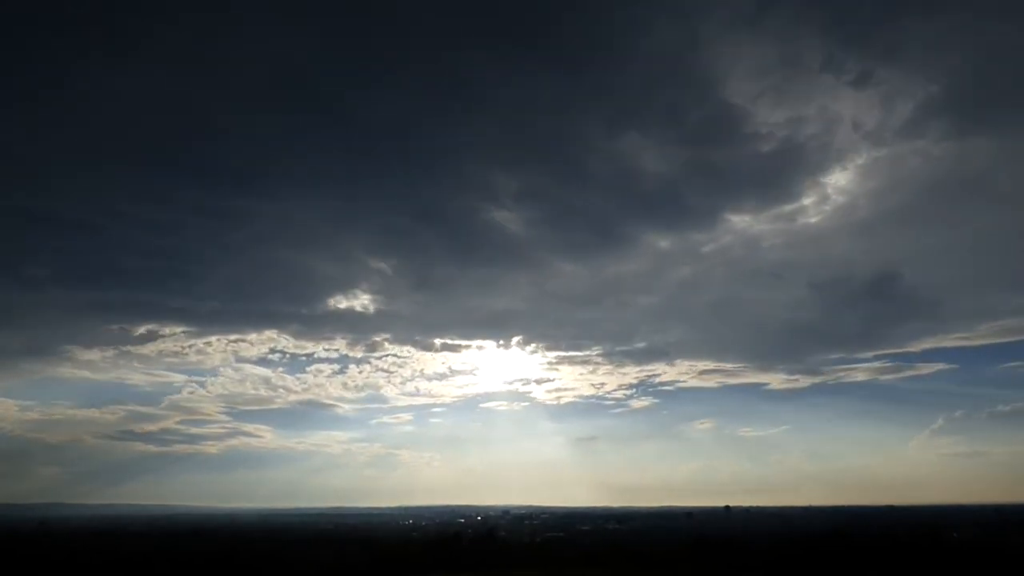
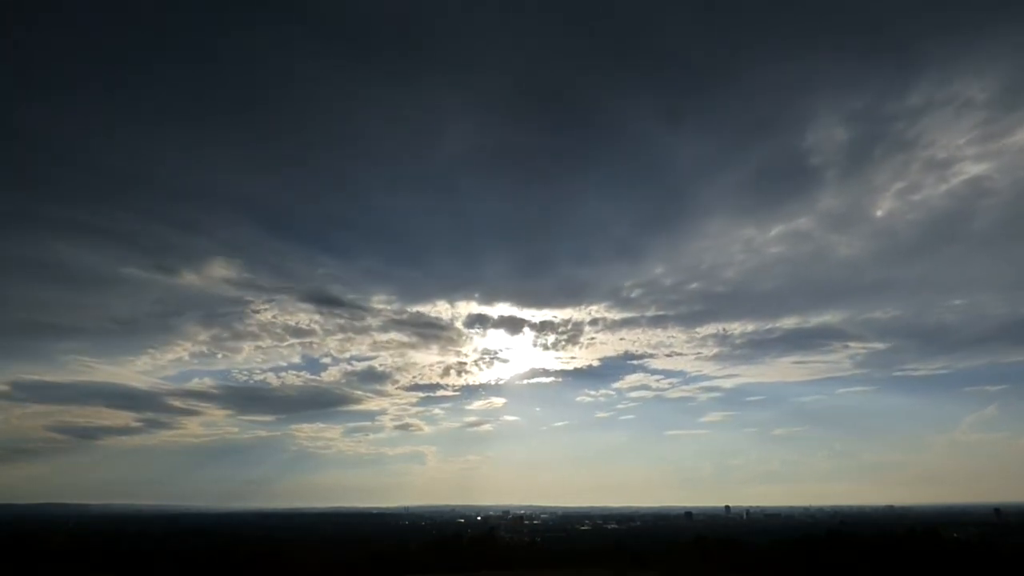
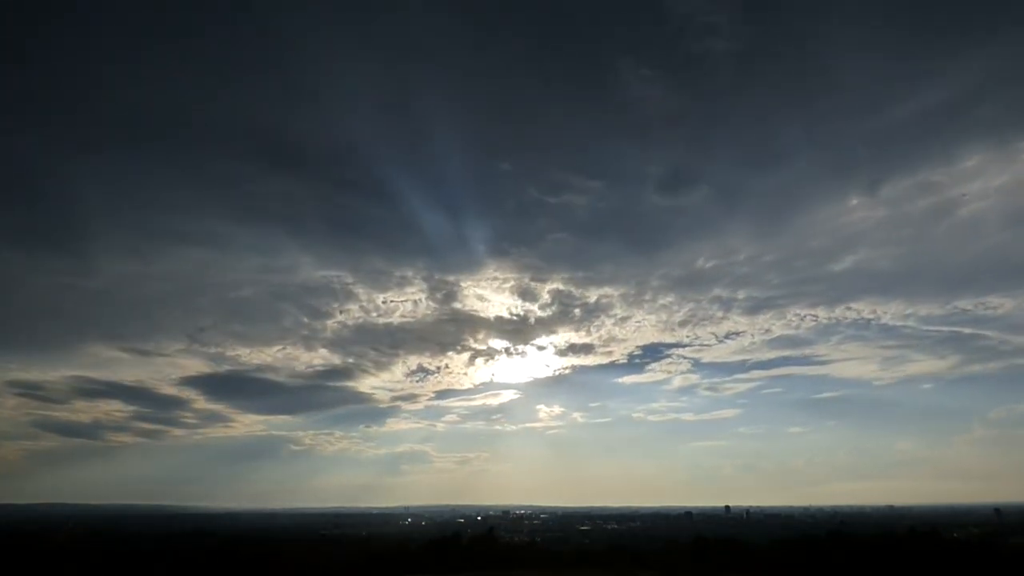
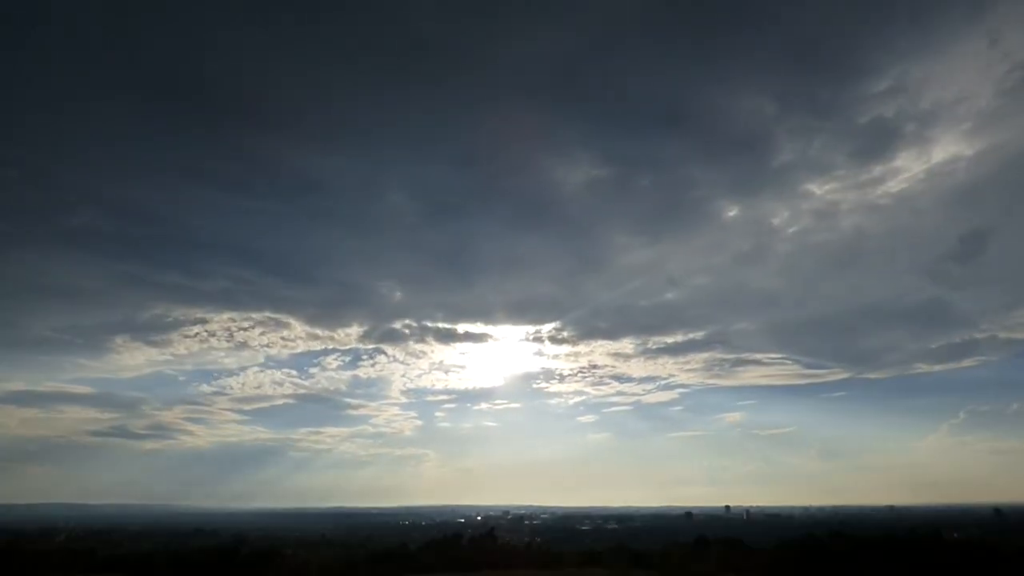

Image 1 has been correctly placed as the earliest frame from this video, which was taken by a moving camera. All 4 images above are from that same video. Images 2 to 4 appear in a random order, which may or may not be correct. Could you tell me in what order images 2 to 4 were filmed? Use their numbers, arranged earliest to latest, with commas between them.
4, 2, 3
